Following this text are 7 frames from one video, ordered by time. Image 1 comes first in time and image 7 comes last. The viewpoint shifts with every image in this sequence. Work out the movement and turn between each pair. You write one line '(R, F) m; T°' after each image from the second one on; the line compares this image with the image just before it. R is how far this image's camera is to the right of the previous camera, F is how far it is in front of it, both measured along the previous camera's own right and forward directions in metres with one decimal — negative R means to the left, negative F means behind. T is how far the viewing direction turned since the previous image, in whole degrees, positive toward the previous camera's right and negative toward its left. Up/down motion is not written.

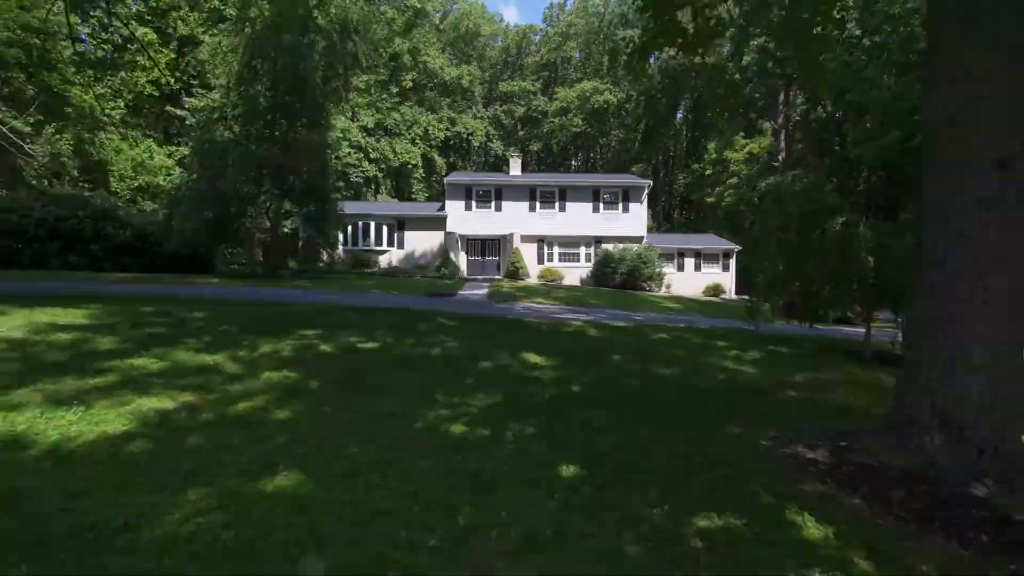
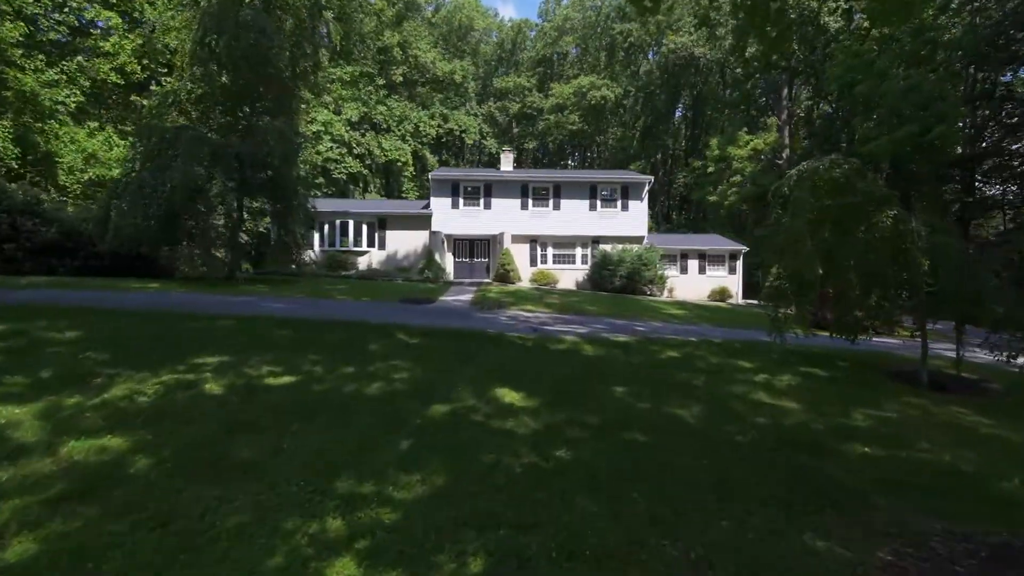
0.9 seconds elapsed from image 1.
(+0.4, +2.5) m; 0°
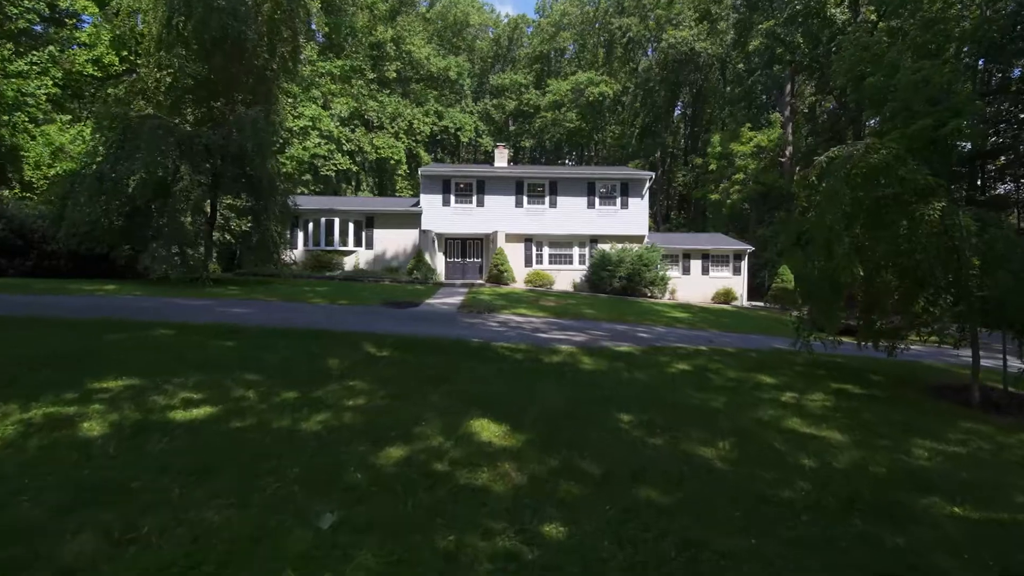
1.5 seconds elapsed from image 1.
(+0.2, +1.5) m; 0°
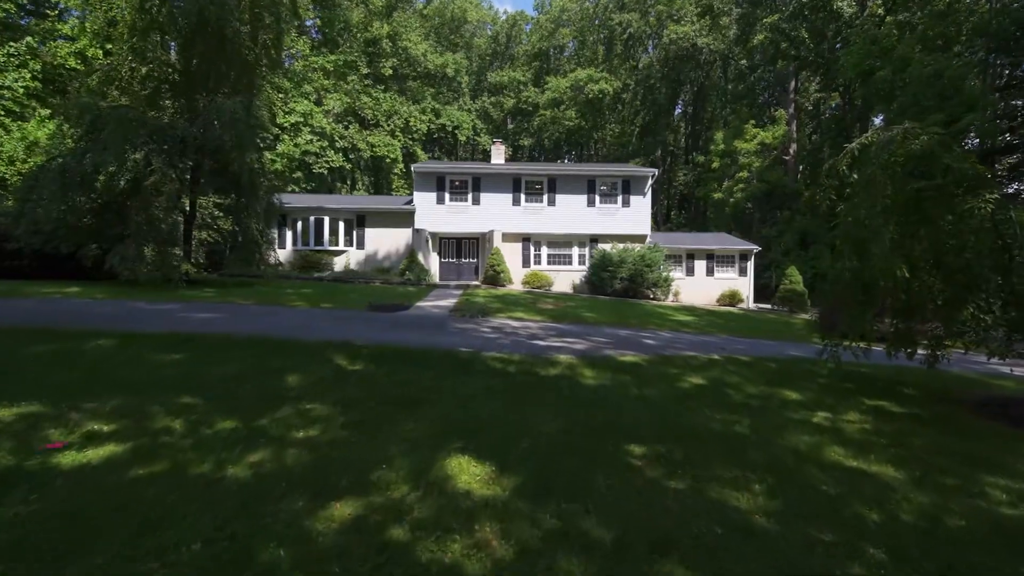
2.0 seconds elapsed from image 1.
(+0.1, +1.2) m; 0°
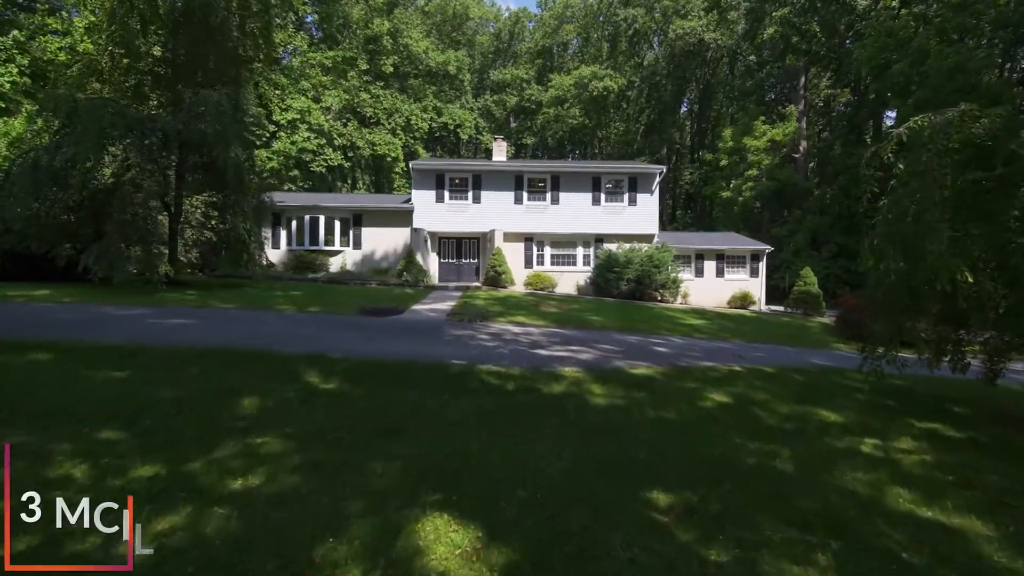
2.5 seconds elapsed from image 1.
(+0.1, +1.1) m; 0°
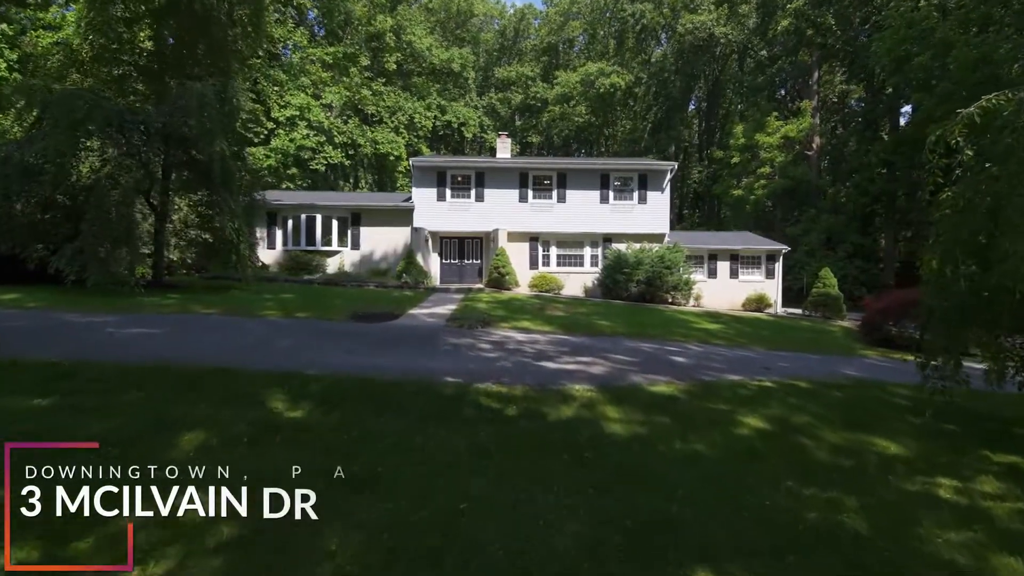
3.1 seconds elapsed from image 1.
(0.0, +1.2) m; -1°
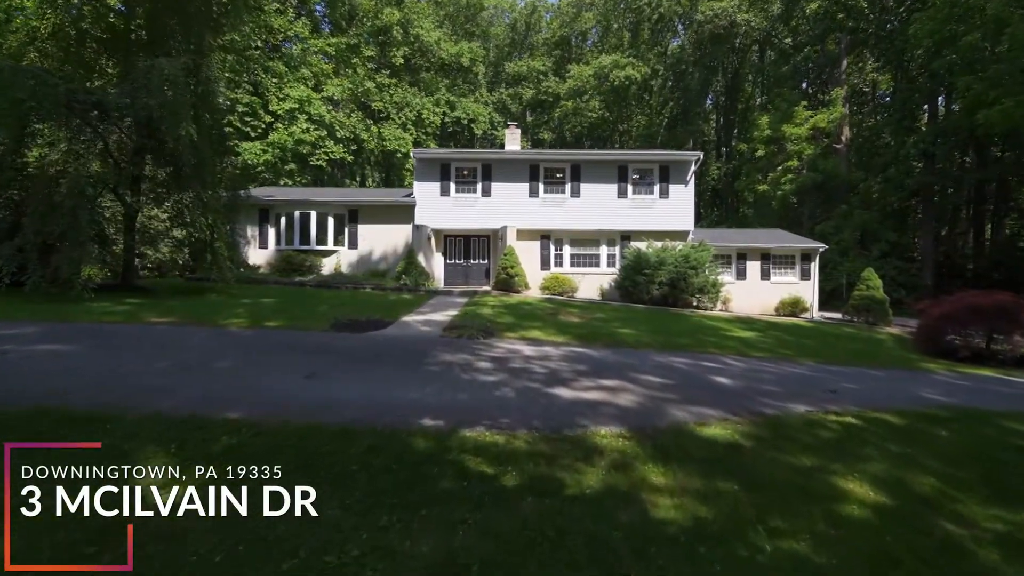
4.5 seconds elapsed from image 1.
(+0.1, +2.2) m; -1°
